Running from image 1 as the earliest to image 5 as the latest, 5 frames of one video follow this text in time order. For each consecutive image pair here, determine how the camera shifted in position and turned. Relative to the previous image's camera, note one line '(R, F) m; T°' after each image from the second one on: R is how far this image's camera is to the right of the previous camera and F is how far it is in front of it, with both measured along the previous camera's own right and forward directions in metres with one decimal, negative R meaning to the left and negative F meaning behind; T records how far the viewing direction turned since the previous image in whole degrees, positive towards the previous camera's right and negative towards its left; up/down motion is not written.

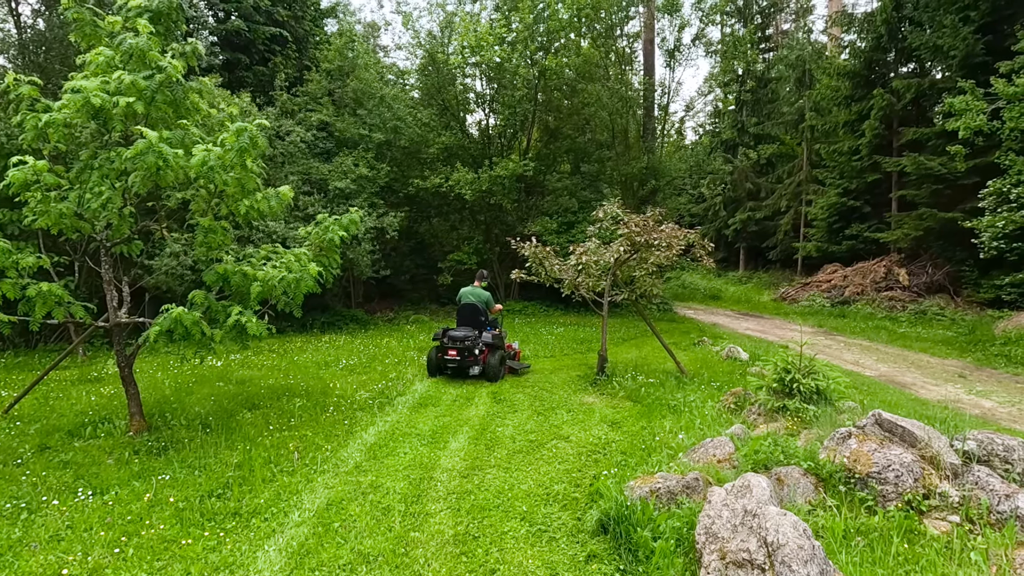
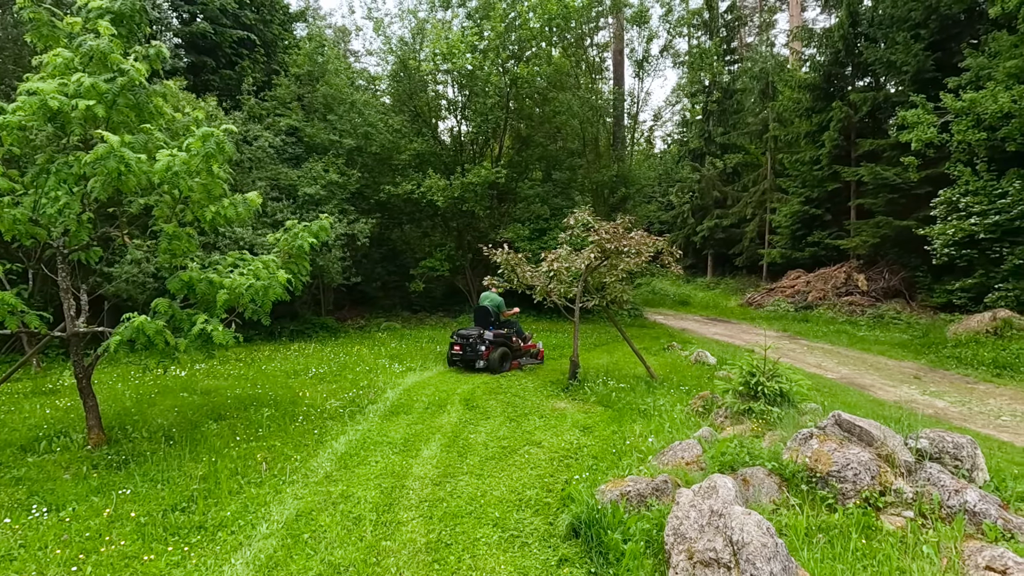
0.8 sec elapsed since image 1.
(0.0, 0.0) m; +3°
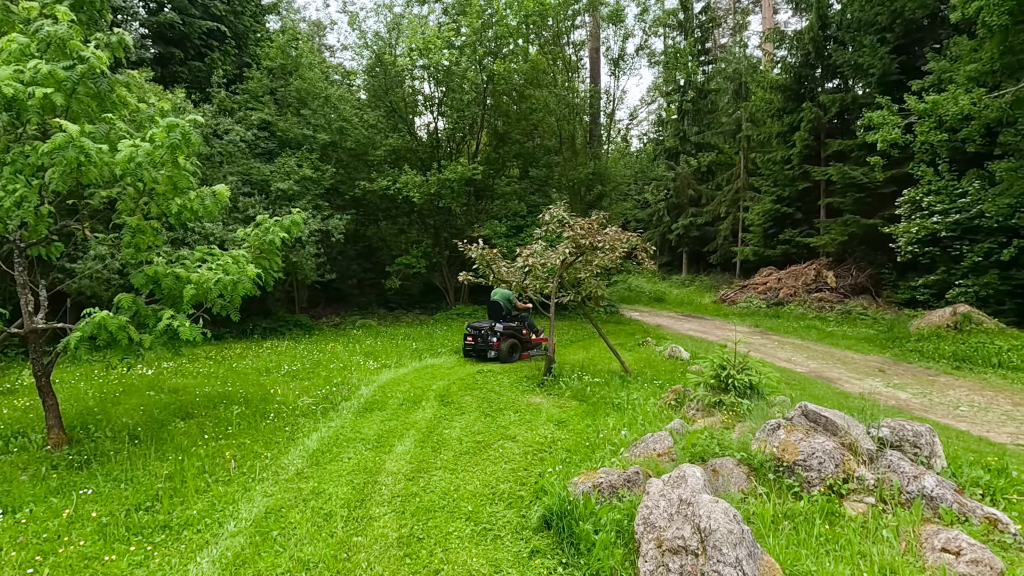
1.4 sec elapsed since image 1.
(0.0, 0.0) m; +2°
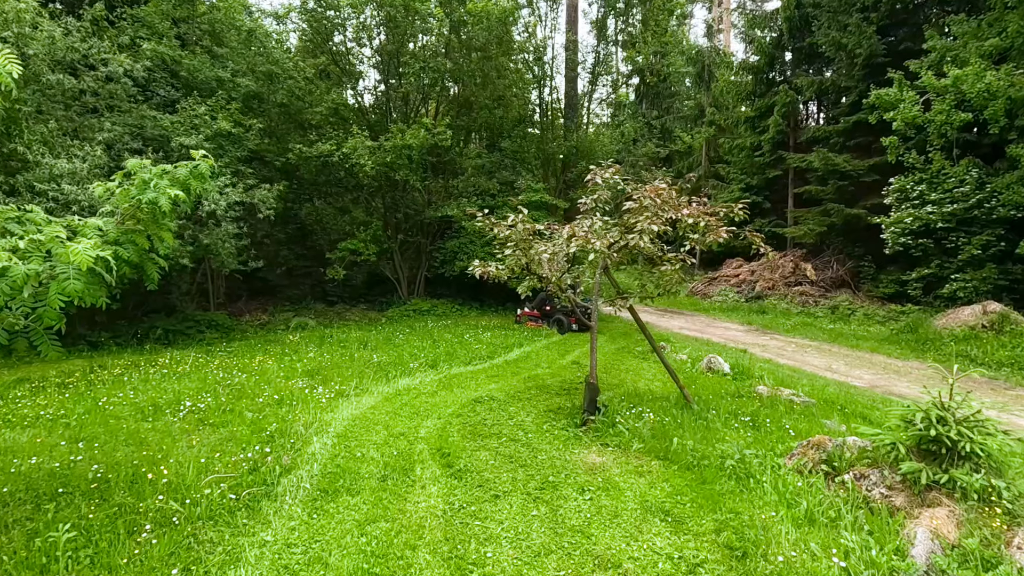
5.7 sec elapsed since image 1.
(-1.0, +2.6) m; +7°
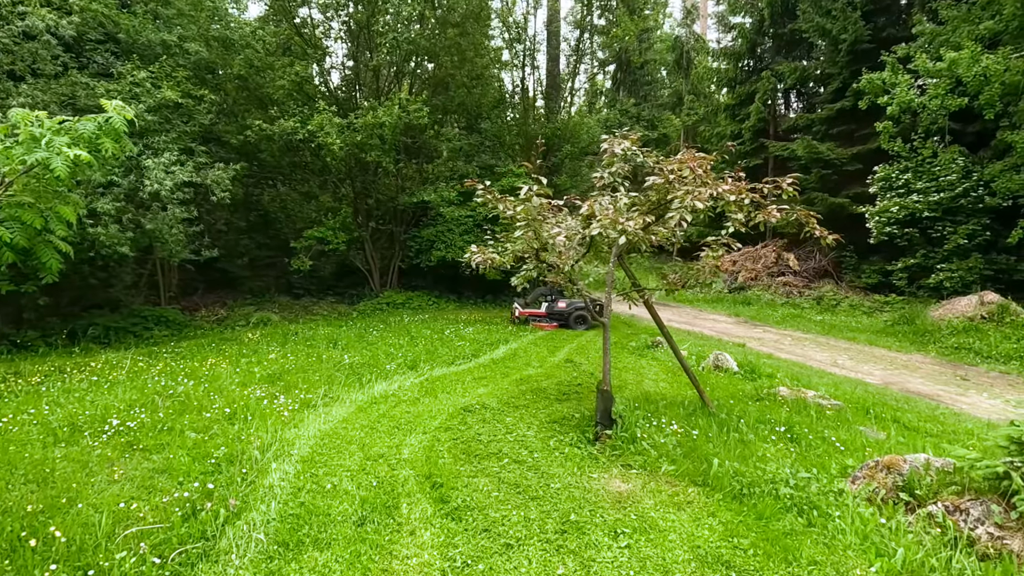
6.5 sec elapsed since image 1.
(-0.2, +0.9) m; +3°
